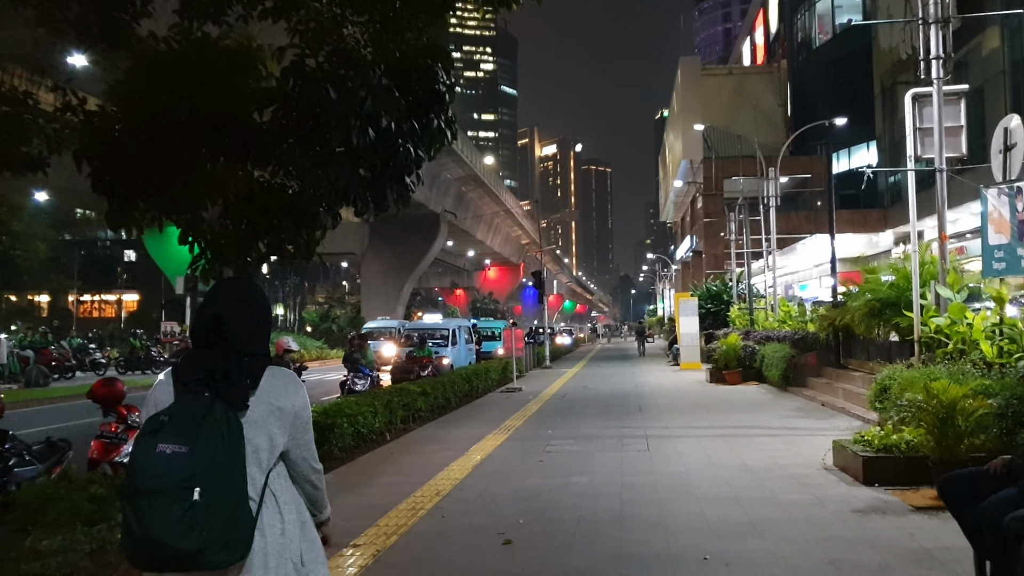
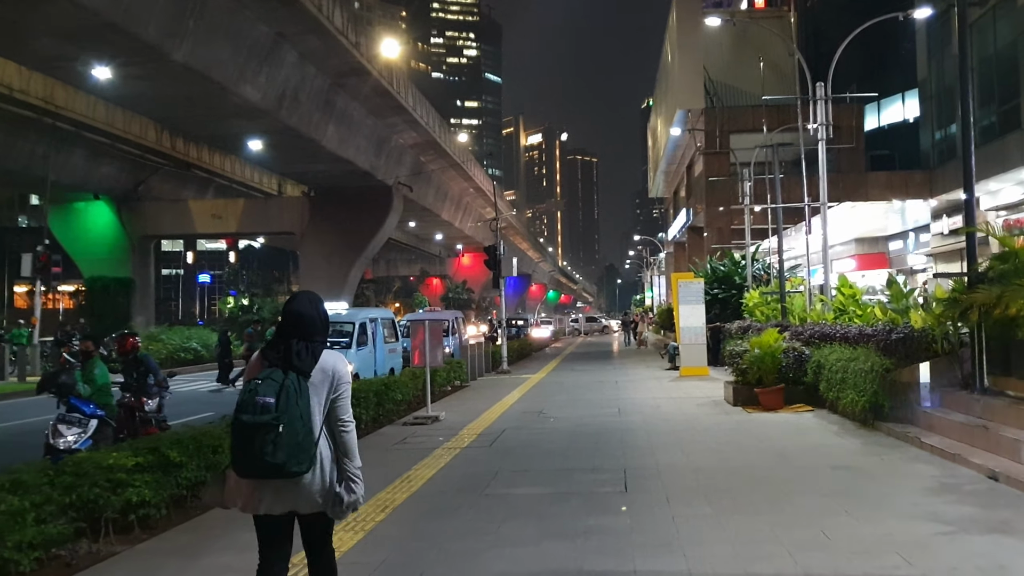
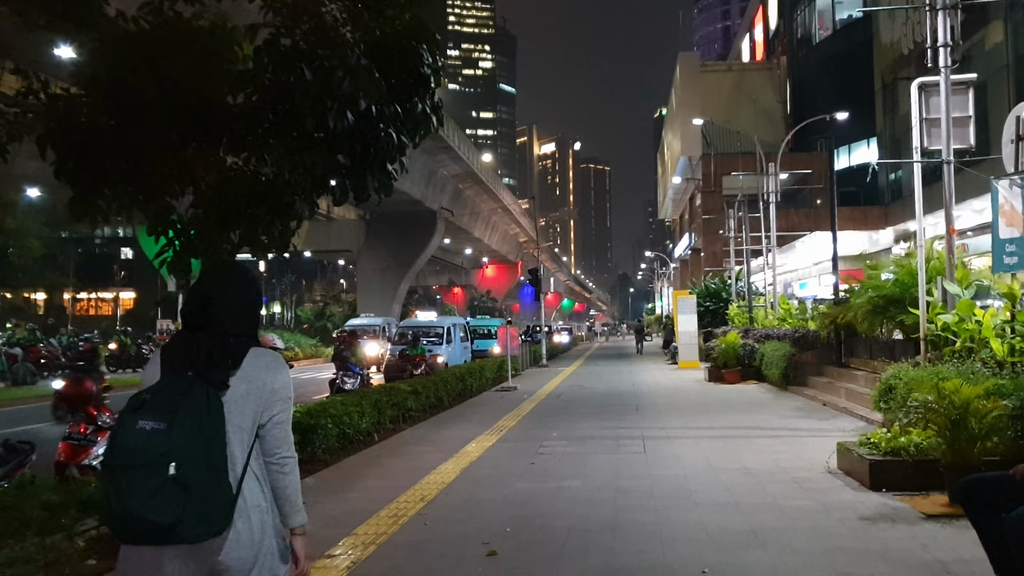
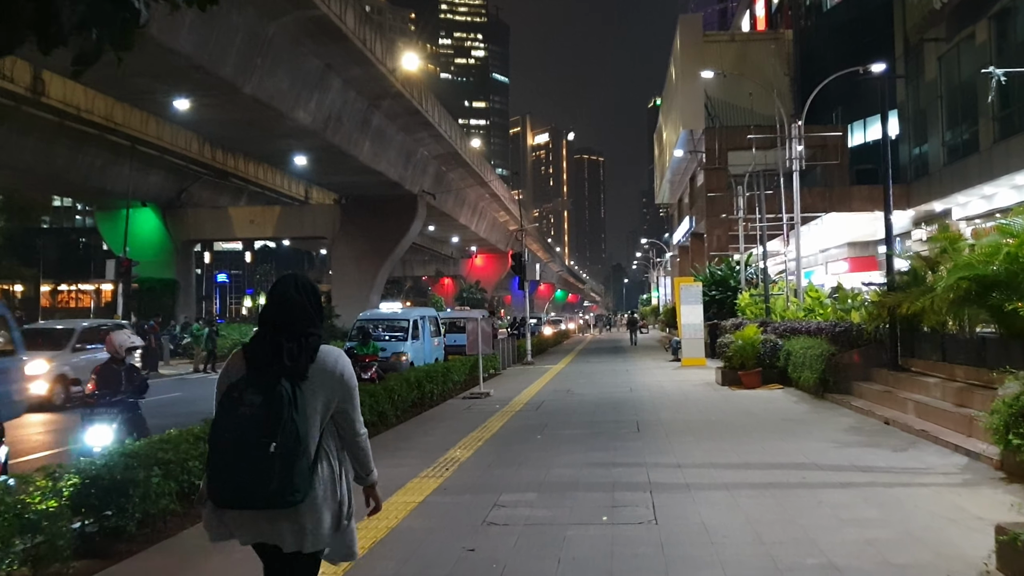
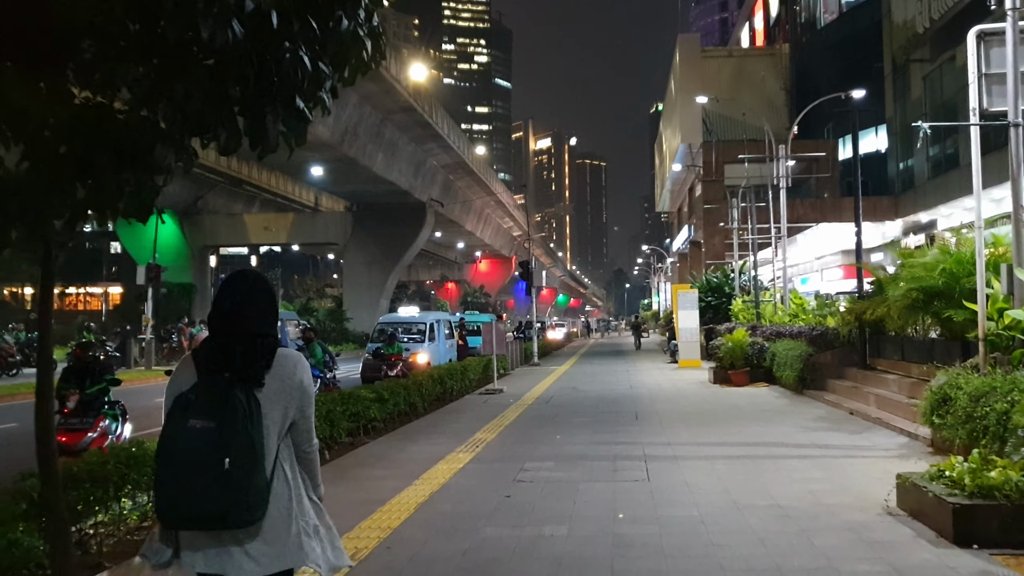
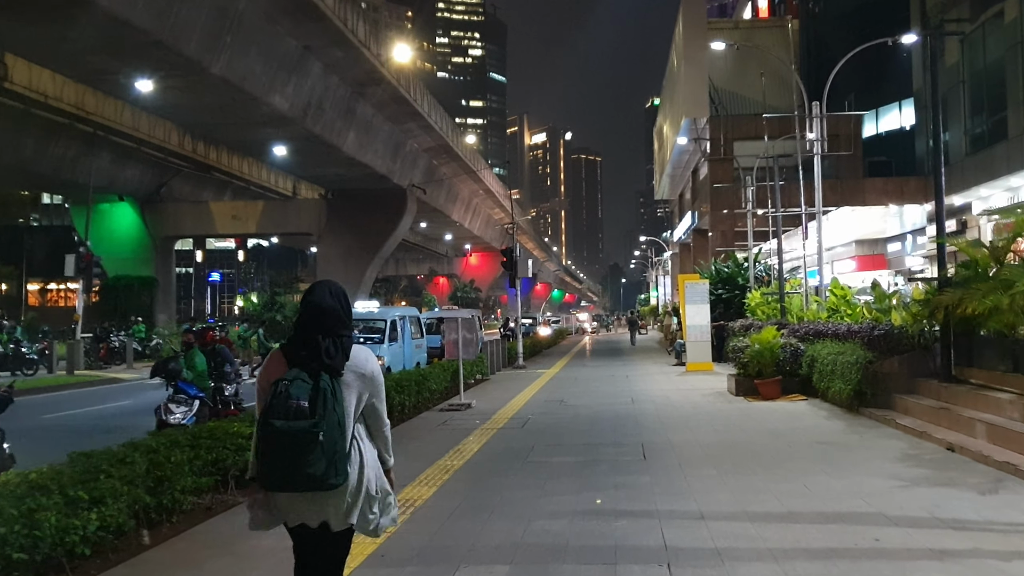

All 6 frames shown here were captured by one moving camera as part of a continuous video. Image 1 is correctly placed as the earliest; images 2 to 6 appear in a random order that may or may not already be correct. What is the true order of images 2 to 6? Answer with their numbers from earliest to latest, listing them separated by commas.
3, 5, 4, 6, 2
